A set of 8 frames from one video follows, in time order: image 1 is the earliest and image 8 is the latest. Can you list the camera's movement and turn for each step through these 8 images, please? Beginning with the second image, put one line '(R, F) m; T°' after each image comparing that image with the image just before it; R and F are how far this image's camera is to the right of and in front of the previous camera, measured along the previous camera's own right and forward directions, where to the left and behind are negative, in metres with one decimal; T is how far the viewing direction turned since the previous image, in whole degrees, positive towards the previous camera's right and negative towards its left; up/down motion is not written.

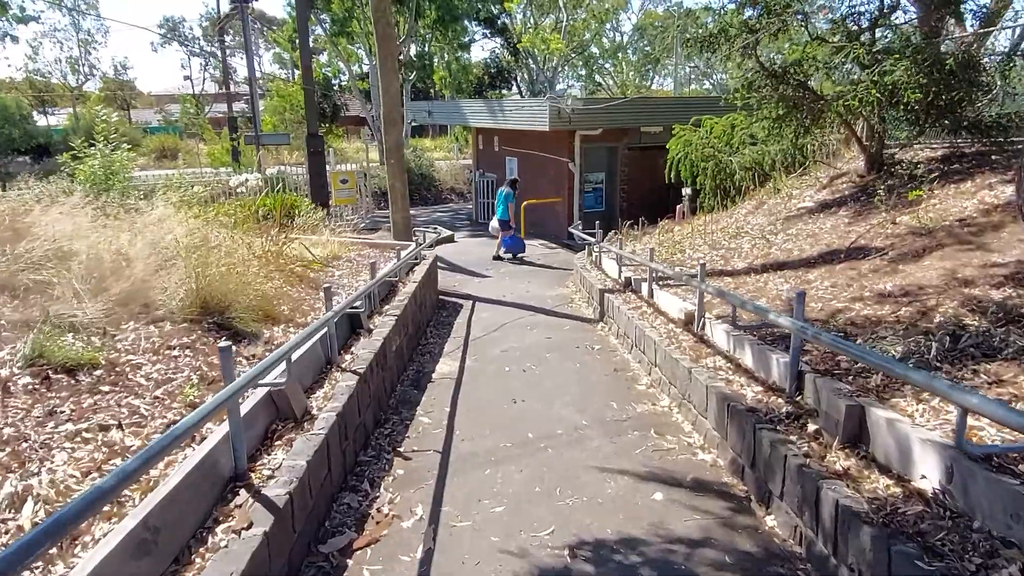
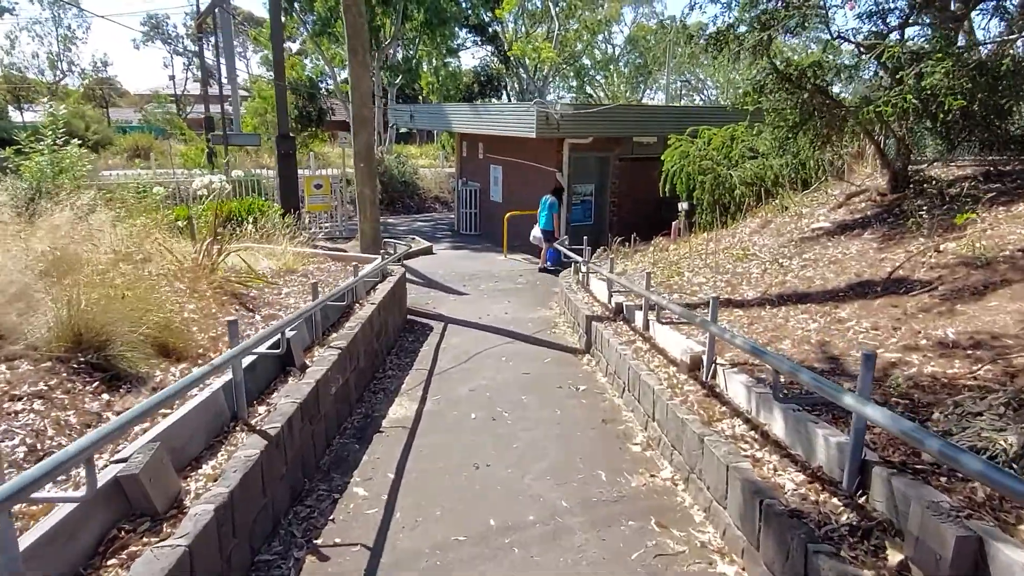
(+0.1, +1.0) m; +1°
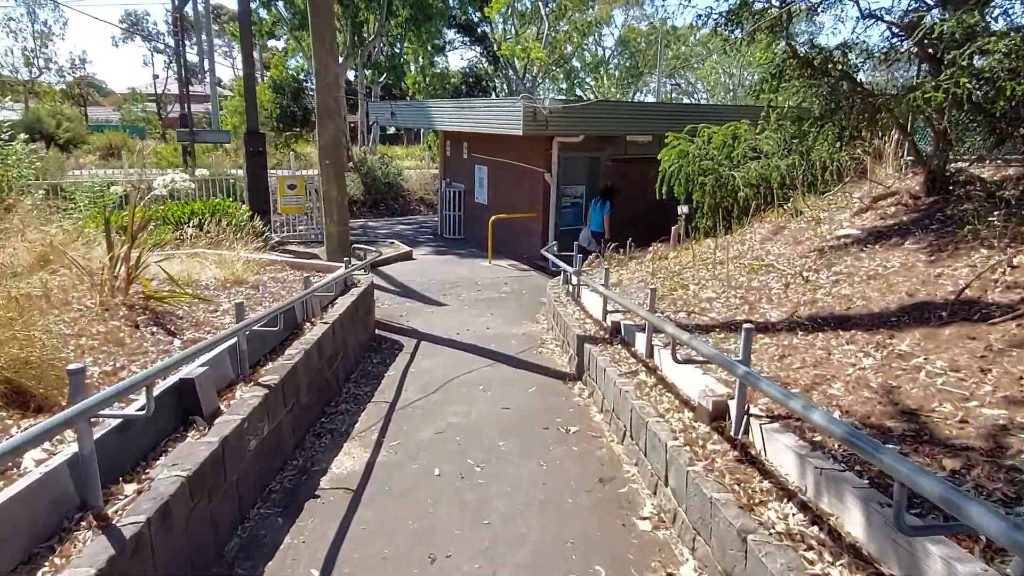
(+0.1, +1.0) m; +1°
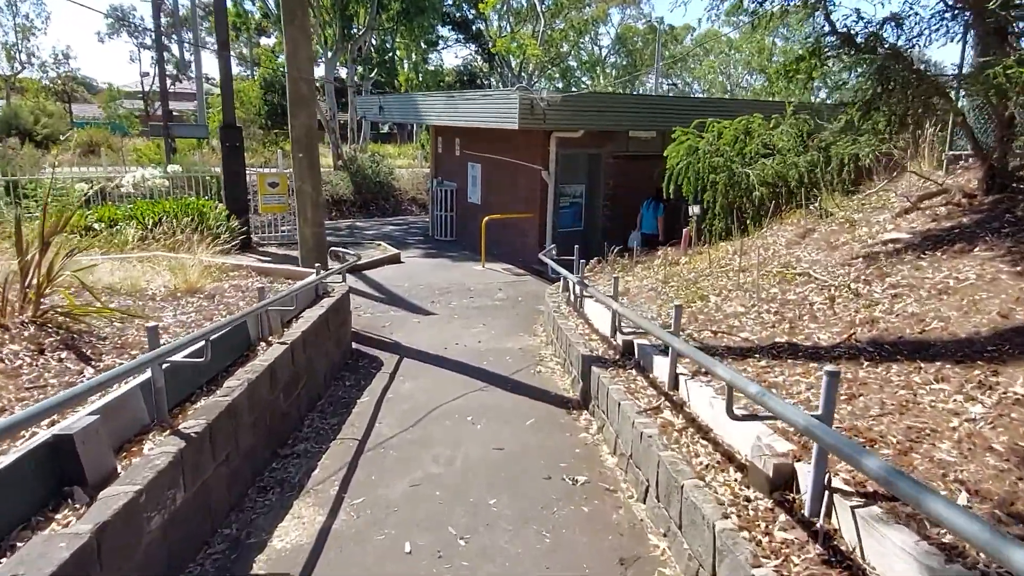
(0.0, +0.9) m; 0°
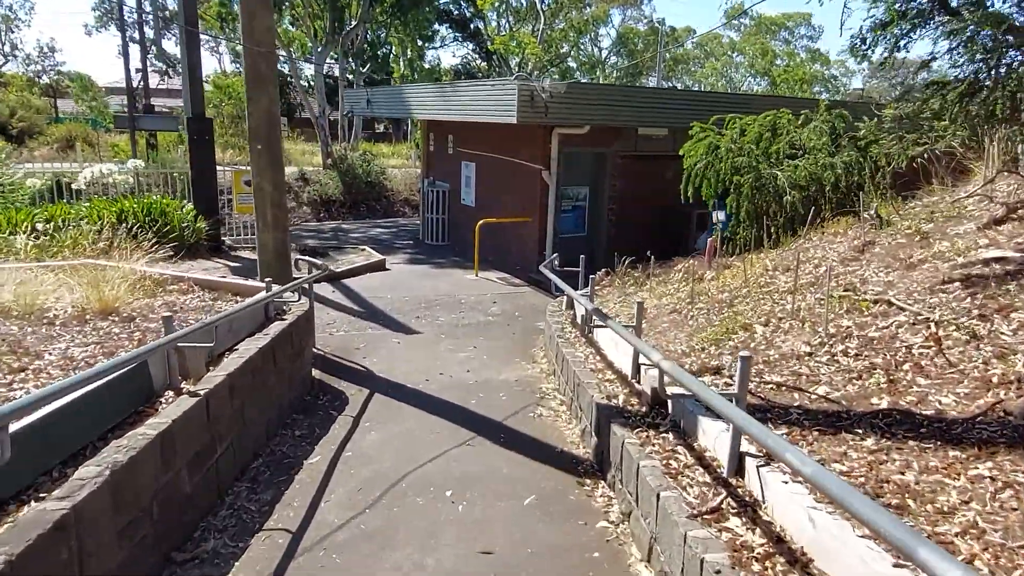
(0.0, +1.3) m; 0°
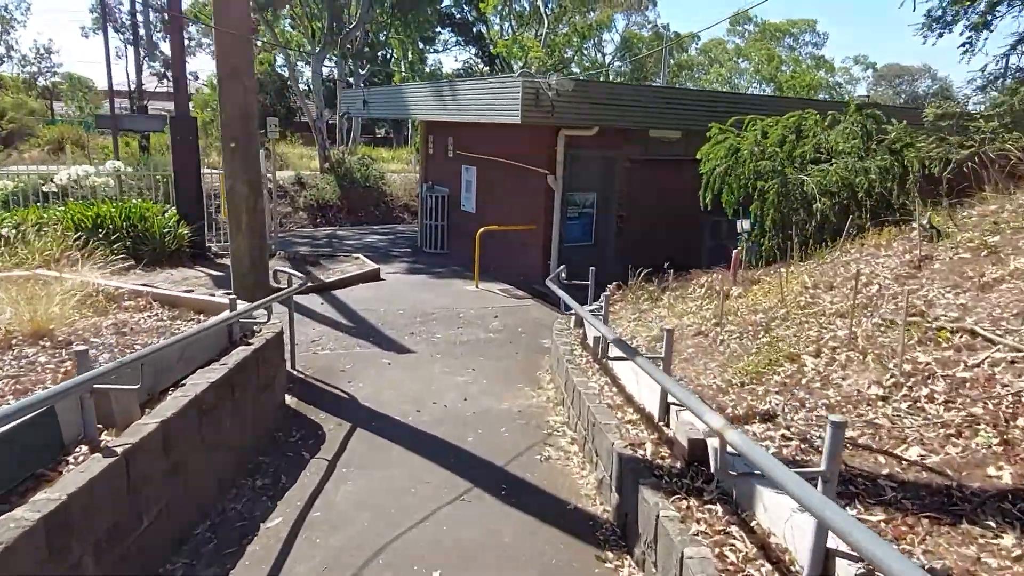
(0.0, +0.8) m; 0°
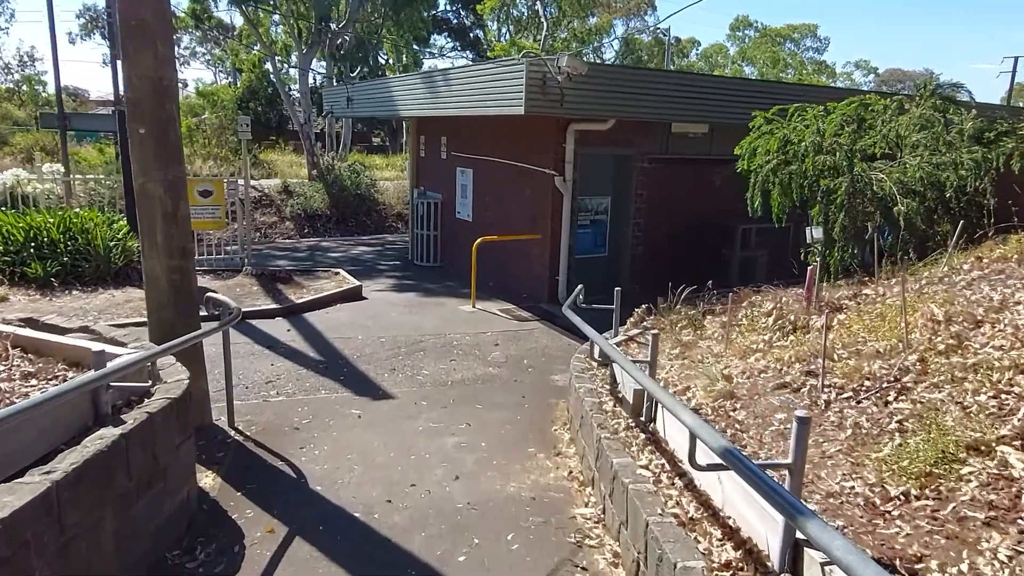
(-0.1, +1.6) m; 0°
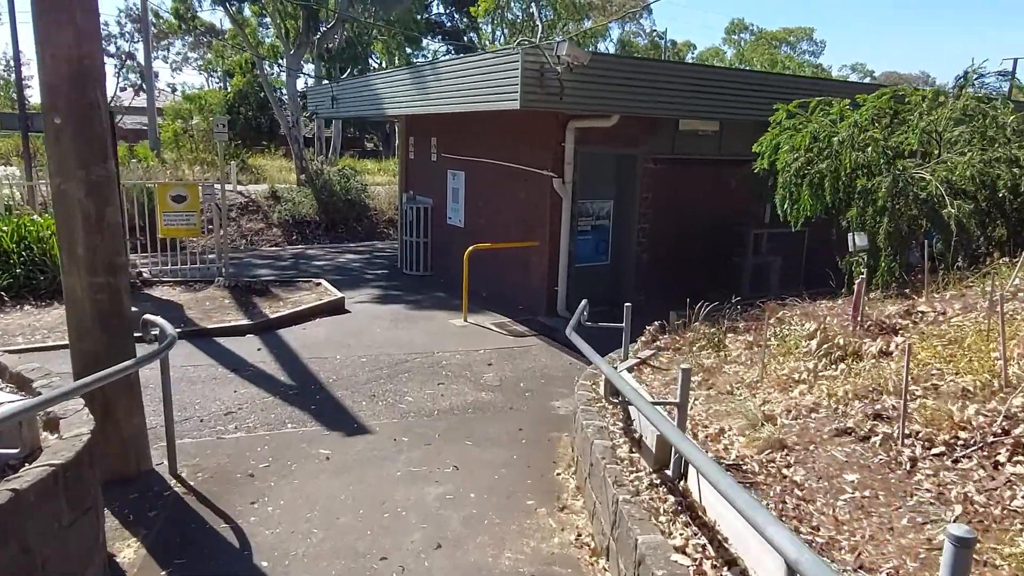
(0.0, +0.8) m; 0°
